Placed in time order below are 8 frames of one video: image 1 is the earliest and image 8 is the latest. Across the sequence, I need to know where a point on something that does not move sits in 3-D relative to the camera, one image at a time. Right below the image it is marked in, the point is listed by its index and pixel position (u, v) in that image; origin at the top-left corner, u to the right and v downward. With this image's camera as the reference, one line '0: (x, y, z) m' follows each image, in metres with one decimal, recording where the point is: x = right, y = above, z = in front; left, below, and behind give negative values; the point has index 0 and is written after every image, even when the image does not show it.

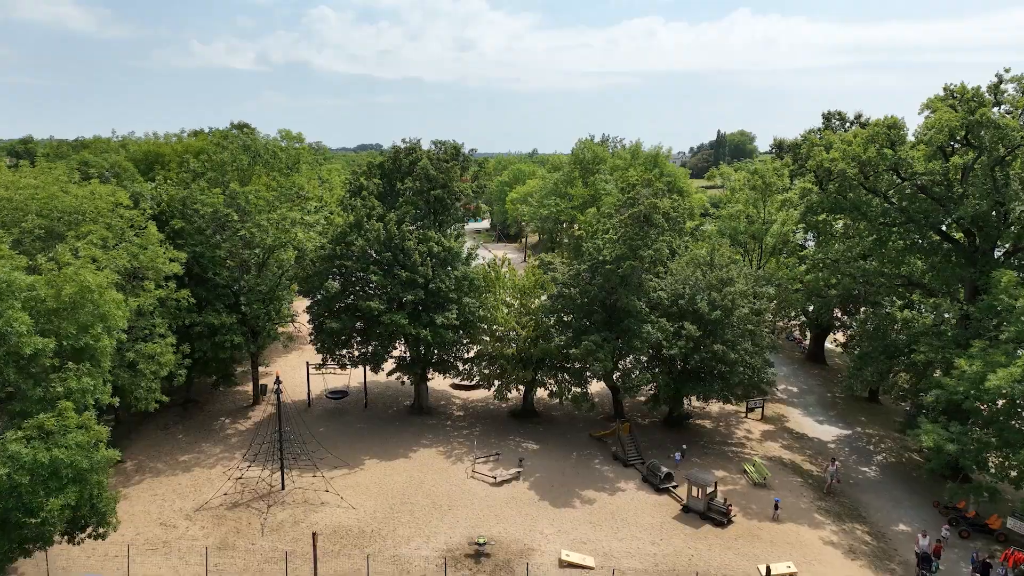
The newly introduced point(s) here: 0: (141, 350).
0: (-9.7, -1.6, +19.4) m
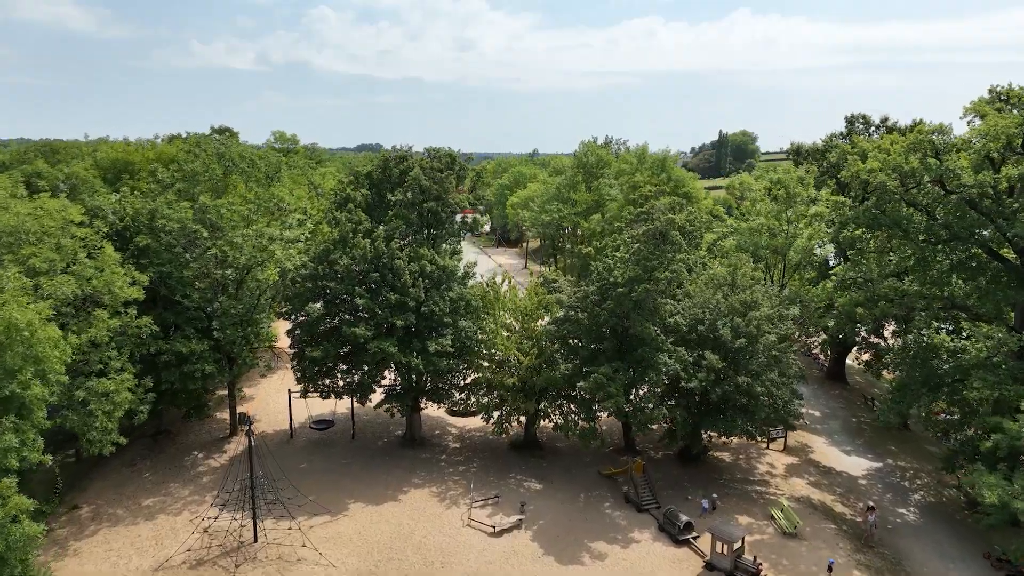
0: (-9.7, -2.3, +17.1) m
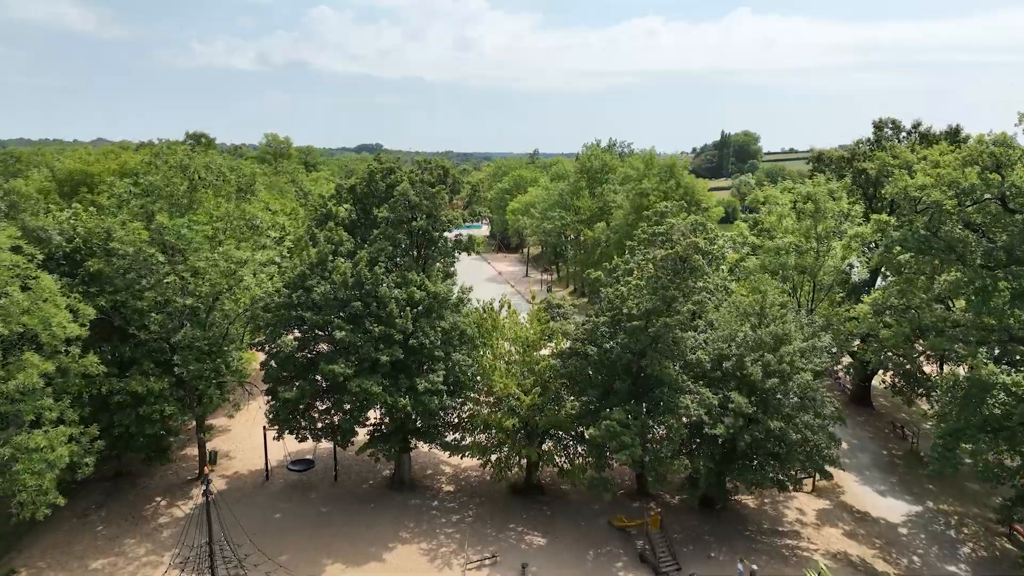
0: (-9.7, -3.1, +14.7) m
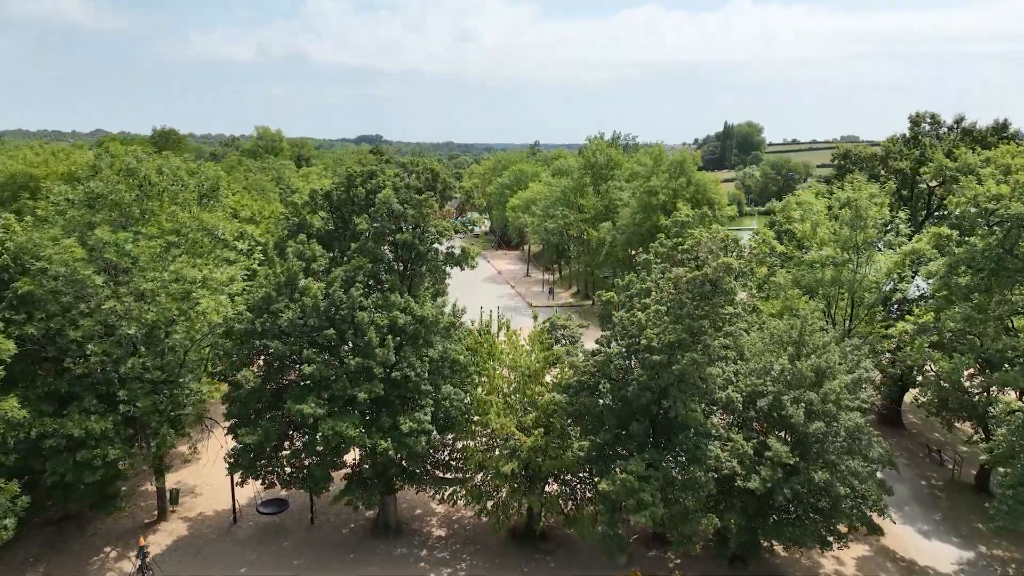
0: (-9.8, -3.7, +12.1) m
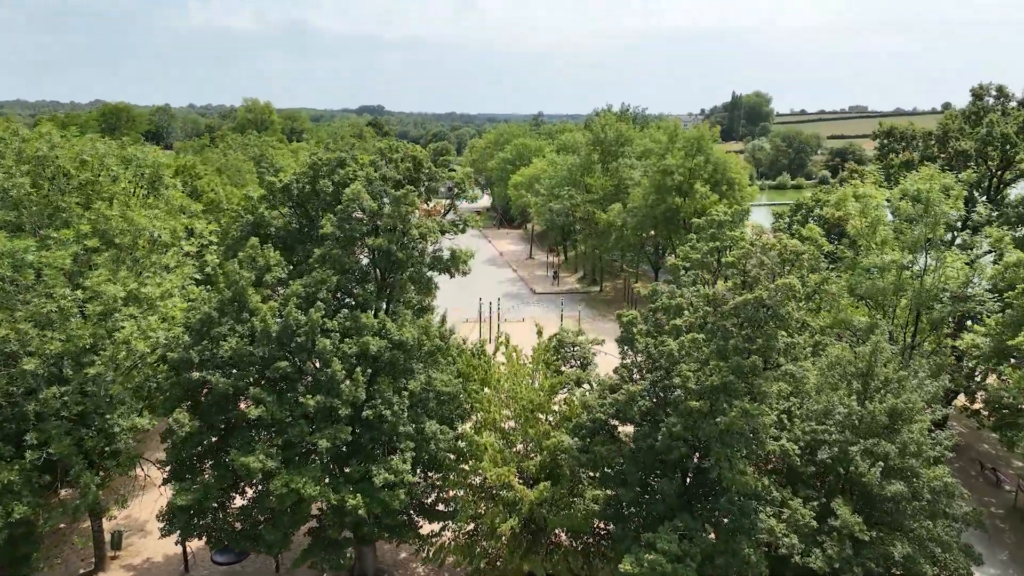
0: (-9.8, -4.2, +9.0) m
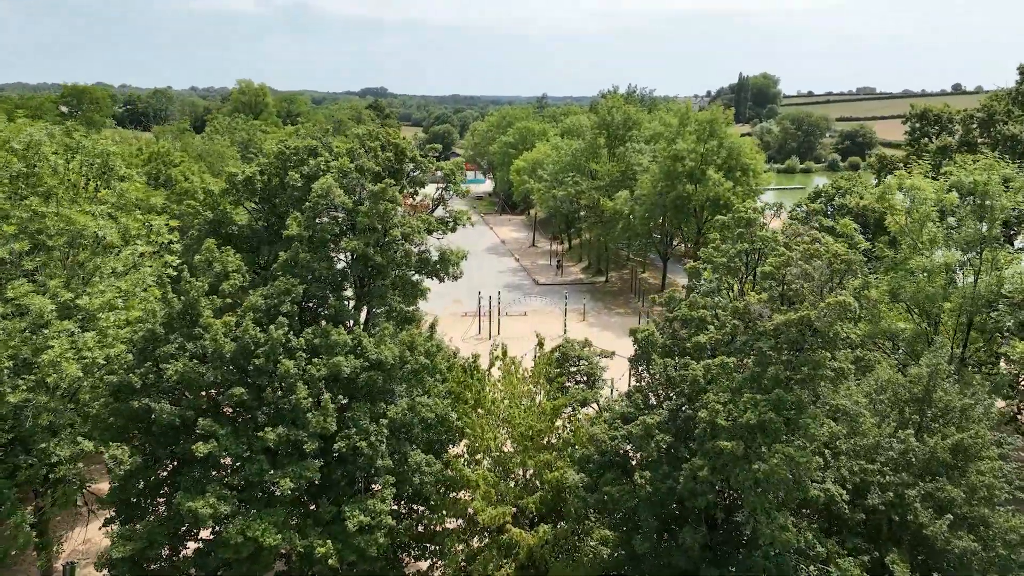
0: (-9.9, -4.5, +7.2) m
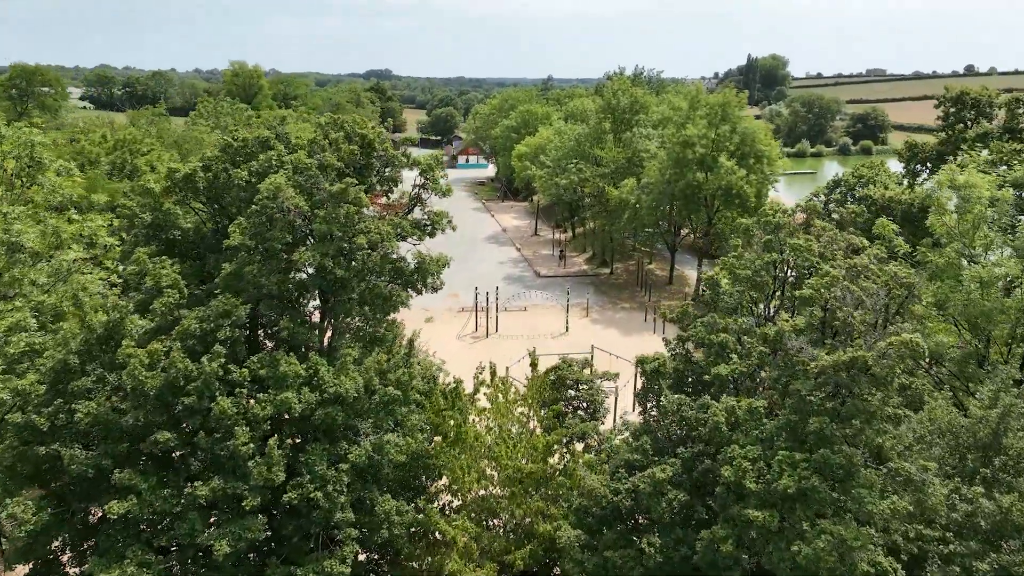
0: (-10.1, -4.8, +5.4) m
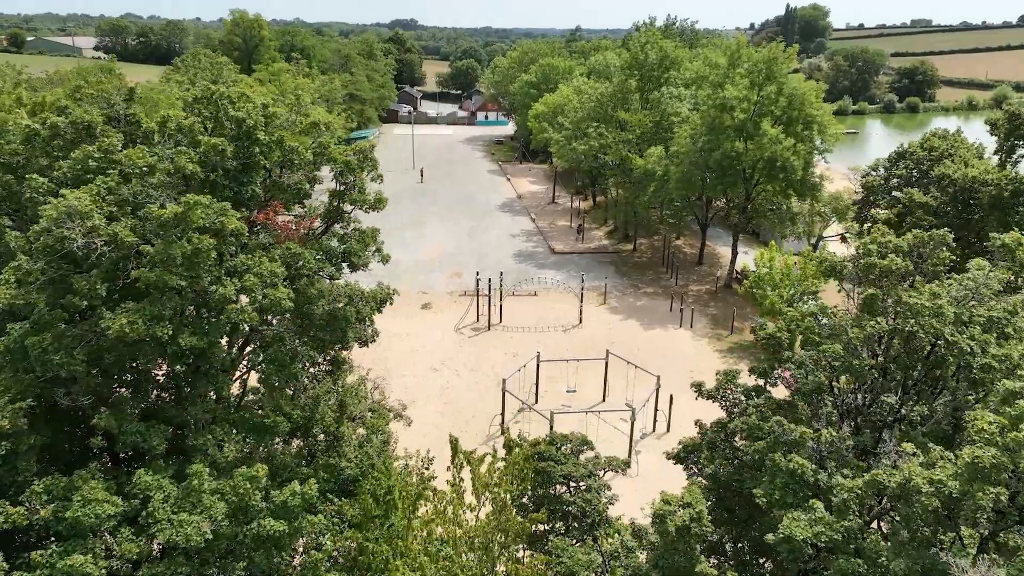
0: (-10.9, -5.8, +2.1) m
